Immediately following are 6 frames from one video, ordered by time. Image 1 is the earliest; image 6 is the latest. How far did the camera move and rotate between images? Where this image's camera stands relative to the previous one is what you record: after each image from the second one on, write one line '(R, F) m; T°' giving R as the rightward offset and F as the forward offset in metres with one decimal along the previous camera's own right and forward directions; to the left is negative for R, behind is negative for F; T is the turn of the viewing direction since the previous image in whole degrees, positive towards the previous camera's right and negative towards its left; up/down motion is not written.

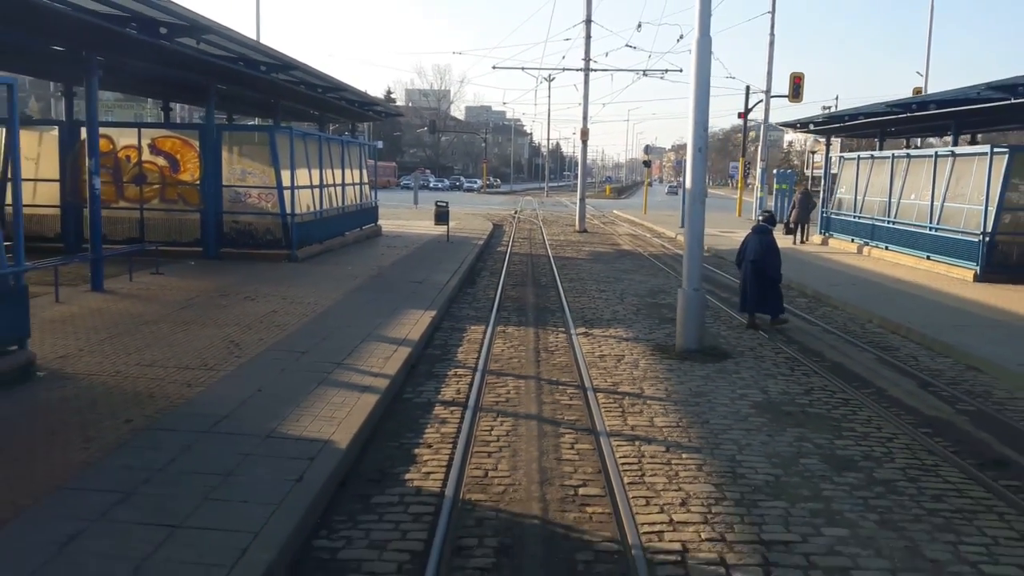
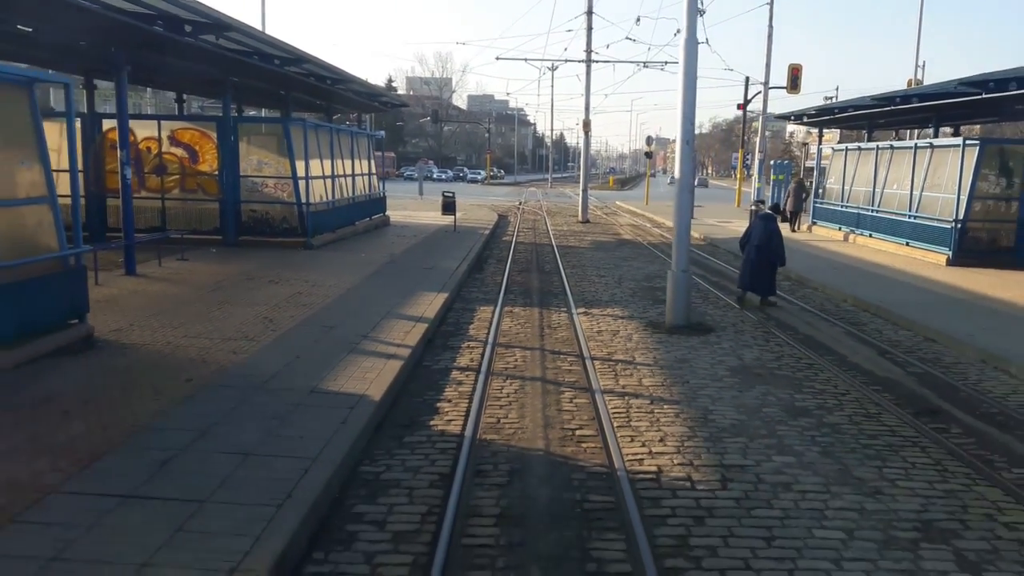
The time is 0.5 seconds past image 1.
(0.0, -1.2) m; 0°
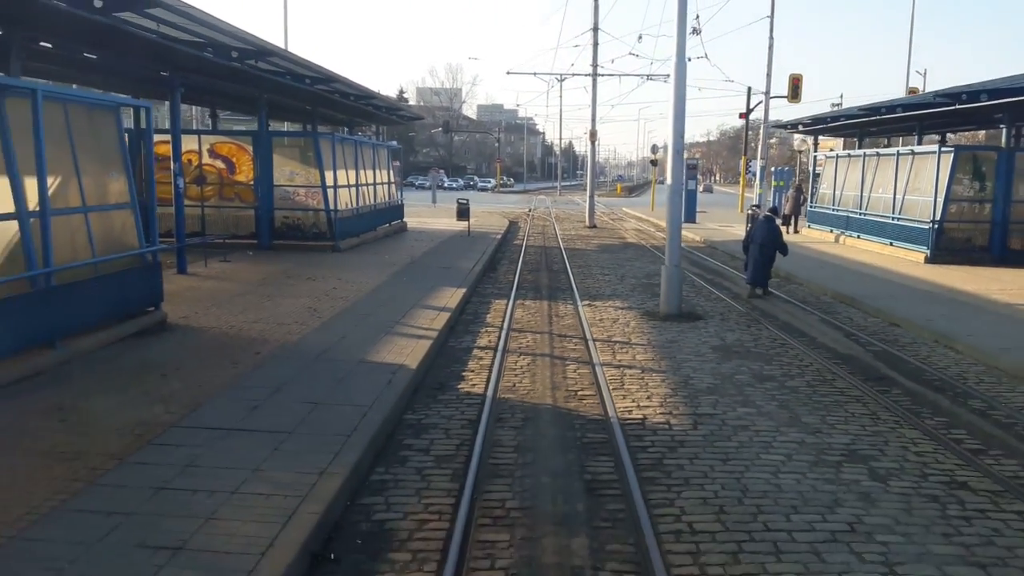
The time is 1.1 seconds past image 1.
(0.0, -1.5) m; -1°
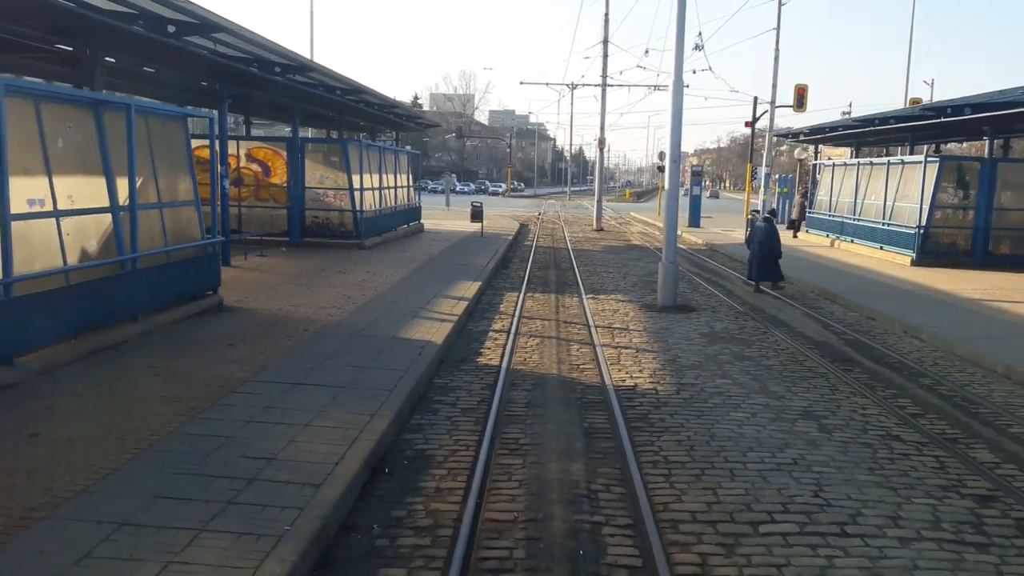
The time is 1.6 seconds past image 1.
(0.0, -1.4) m; -1°
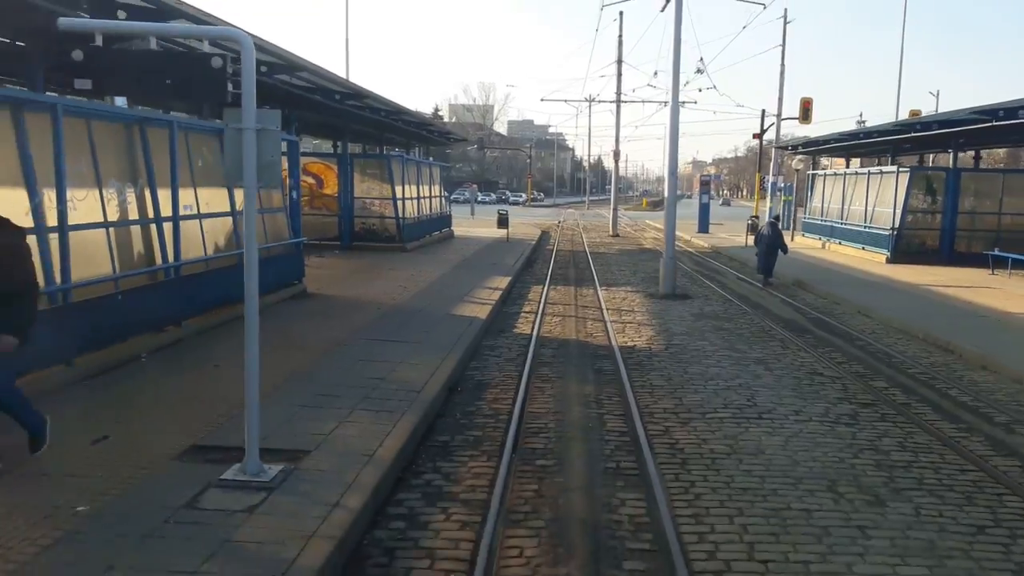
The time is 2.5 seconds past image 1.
(-0.1, -2.8) m; -1°
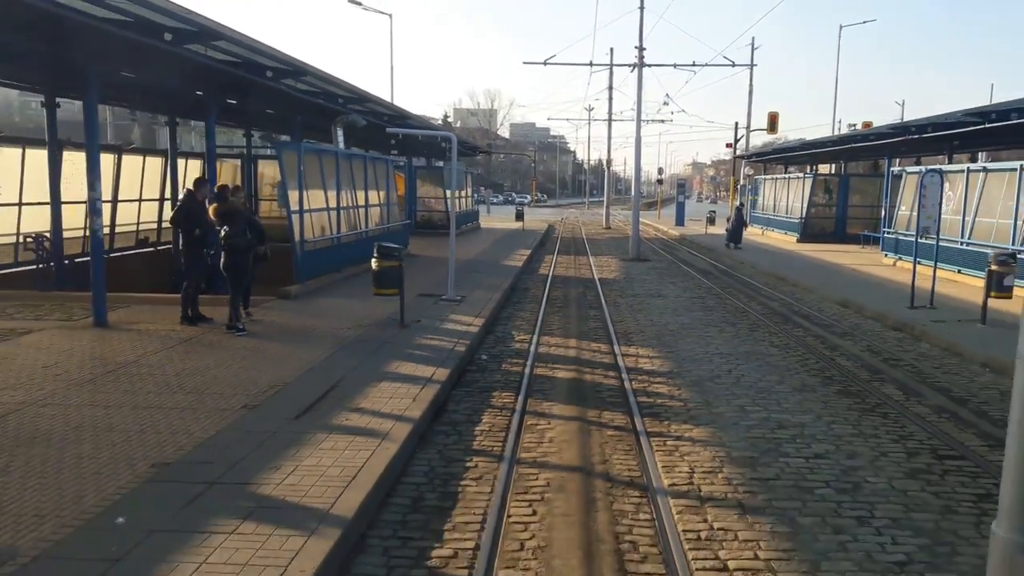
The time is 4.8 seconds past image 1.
(-0.5, -9.2) m; 0°
